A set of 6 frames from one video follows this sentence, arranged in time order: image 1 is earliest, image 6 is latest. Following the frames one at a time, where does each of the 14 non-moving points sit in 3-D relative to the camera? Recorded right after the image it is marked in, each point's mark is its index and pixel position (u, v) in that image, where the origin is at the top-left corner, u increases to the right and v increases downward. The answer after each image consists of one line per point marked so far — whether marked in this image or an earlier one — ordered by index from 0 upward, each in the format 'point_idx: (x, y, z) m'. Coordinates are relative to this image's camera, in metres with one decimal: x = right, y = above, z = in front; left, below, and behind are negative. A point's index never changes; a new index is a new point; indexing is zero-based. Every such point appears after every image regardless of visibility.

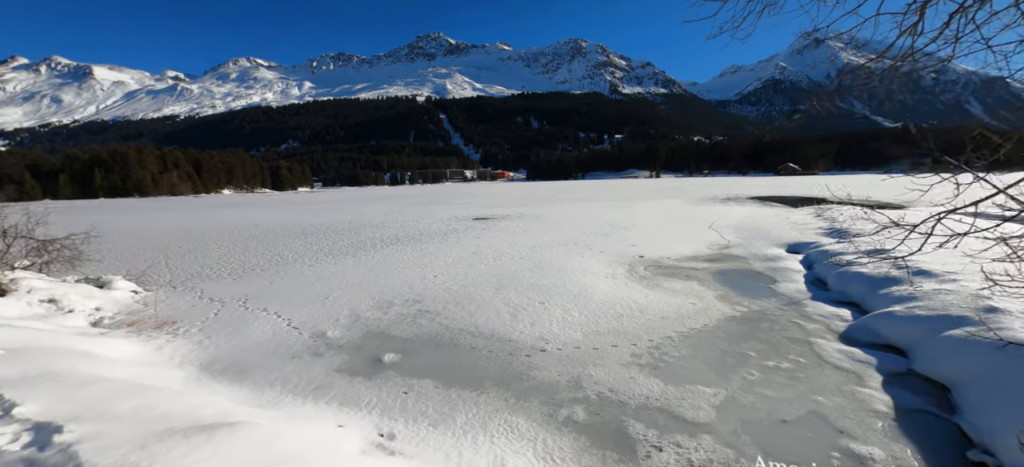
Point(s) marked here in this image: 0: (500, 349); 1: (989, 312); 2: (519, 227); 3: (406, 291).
0: (-0.1, -1.5, +5.3) m
1: (+5.3, -0.9, +4.7) m
2: (+0.5, +0.2, +15.8) m
3: (-1.9, -1.1, +8.0) m
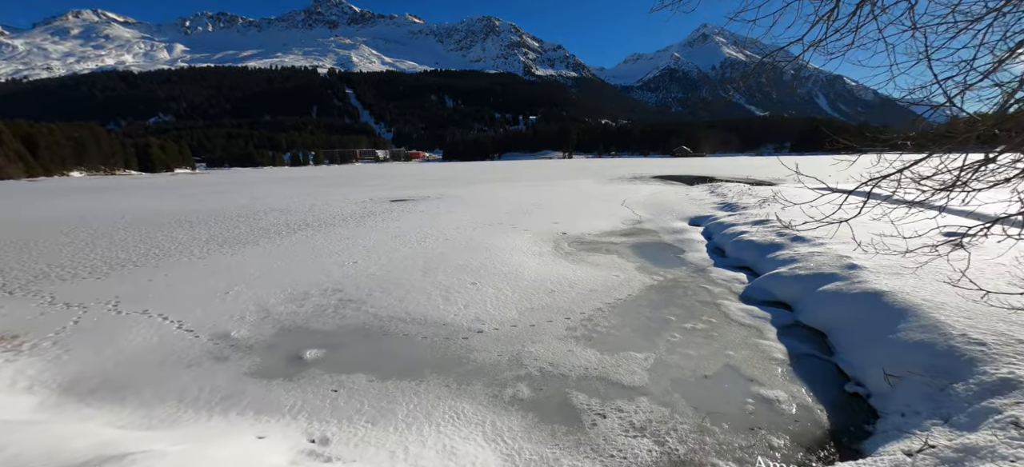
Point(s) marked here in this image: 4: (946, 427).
0: (-0.9, -1.2, +5.2) m
1: (+4.5, -0.5, +5.6) m
2: (-2.5, +0.8, +15.5) m
3: (-3.2, -0.8, +7.4) m
4: (+2.9, -1.3, +2.9) m
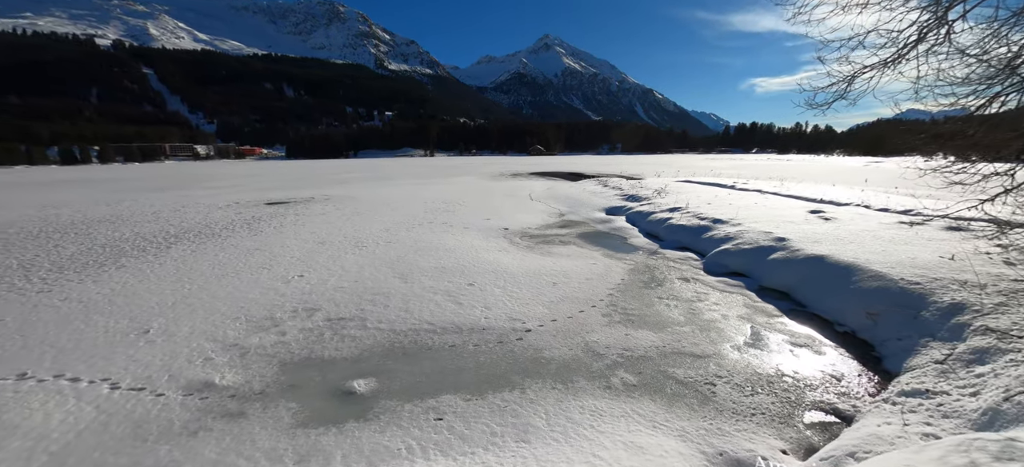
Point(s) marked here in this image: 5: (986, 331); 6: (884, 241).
0: (-0.3, -1.2, +4.8) m
1: (+4.5, -0.1, +7.1) m
2: (-5.6, +0.7, +13.9) m
3: (-3.3, -1.0, +6.1) m
4: (+4.1, -1.0, +4.0) m
5: (+4.3, -0.9, +3.8) m
6: (+5.6, -0.1, +6.4) m
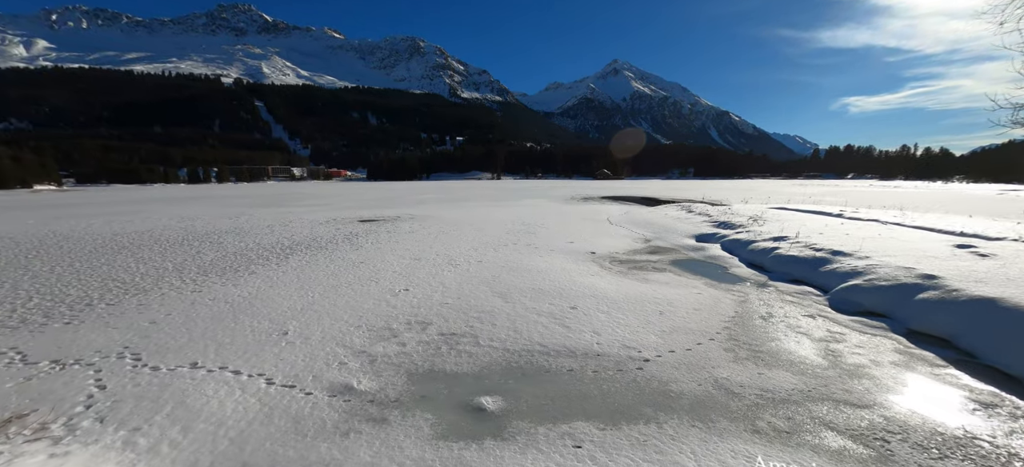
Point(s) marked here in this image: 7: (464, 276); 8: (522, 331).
0: (+1.0, -1.4, +4.7) m
1: (+6.2, -0.7, +6.3) m
2: (-2.8, +0.1, +14.5) m
3: (-1.7, -1.2, +6.4) m
4: (+5.2, -1.4, +3.2) m
5: (+5.4, -1.2, +3.0) m
6: (+7.2, -0.7, +5.4) m
7: (-1.1, -0.8, +8.8) m
8: (+0.1, -1.3, +5.6) m
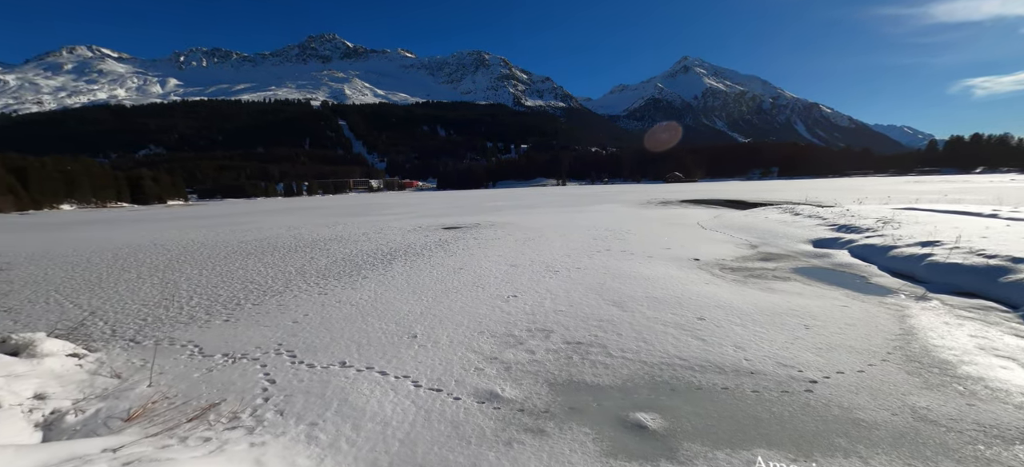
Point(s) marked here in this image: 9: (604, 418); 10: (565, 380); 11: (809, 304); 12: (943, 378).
0: (+2.5, -1.5, +4.2) m
1: (+7.8, -0.7, +4.9) m
2: (+0.4, -0.1, +14.5) m
3: (+0.1, -1.3, +6.3) m
4: (+6.4, -1.4, +2.1) m
5: (+6.6, -1.2, +1.9) m
6: (+8.7, -0.7, +3.9) m
7: (+1.1, -0.9, +8.6) m
8: (+1.8, -1.4, +5.3) m
9: (+0.7, -1.6, +3.7) m
10: (+0.5, -1.5, +4.4) m
11: (+4.7, -1.1, +6.6) m
12: (+4.3, -1.4, +4.2) m
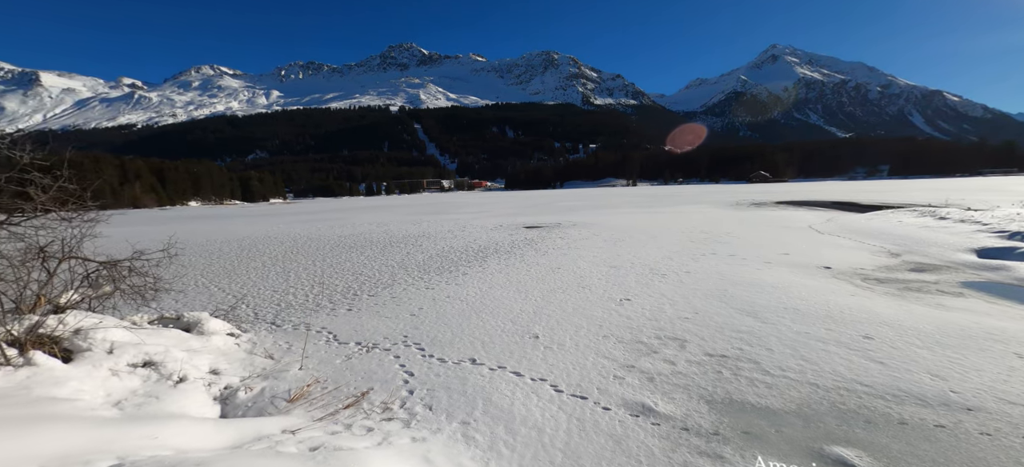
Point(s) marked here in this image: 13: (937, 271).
0: (+3.8, -1.5, +3.4) m
1: (+9.3, -0.9, +3.2) m
2: (+3.5, -0.2, +13.9) m
3: (+1.8, -1.3, +5.9) m
4: (+7.4, -1.5, +0.7) m
5: (+7.5, -1.3, +0.4) m
6: (+9.9, -0.8, +2.1) m
7: (+3.2, -0.9, +7.9) m
8: (+3.3, -1.4, +4.6) m
9: (+2.0, -1.6, +3.2) m
10: (+2.0, -1.5, +3.9) m
11: (+6.5, -1.2, +5.4) m
12: (+5.7, -1.5, +3.1) m
13: (+9.0, -0.8, +8.5) m
